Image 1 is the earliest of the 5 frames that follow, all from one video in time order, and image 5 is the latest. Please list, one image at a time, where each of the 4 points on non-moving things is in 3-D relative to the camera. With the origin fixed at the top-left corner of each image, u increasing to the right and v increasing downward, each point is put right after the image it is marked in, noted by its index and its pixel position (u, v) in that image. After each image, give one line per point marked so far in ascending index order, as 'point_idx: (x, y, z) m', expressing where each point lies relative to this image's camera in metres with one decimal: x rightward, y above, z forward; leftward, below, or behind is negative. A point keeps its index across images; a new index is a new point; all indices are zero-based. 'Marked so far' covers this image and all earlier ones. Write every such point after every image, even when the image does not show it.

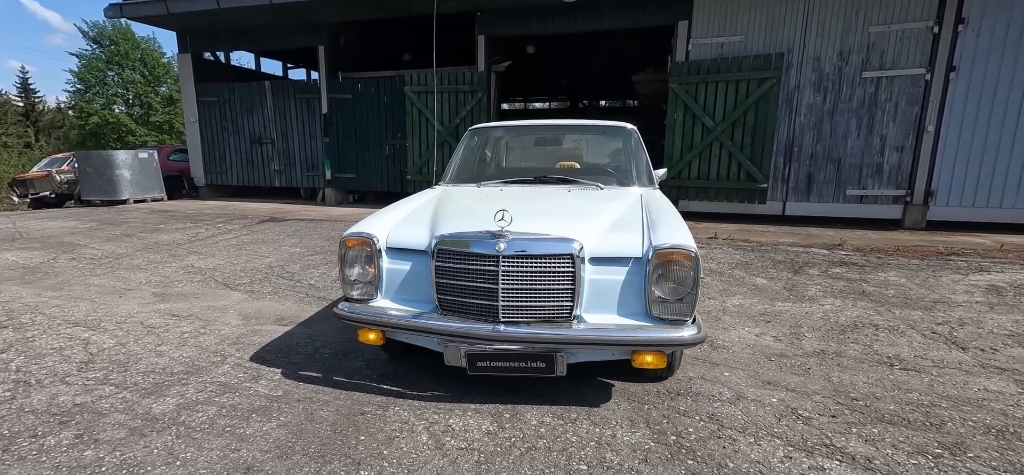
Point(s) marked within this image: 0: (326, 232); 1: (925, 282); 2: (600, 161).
0: (-2.5, +0.1, +6.8) m
1: (+3.7, -0.4, +4.5) m
2: (+0.5, +0.6, +3.8) m
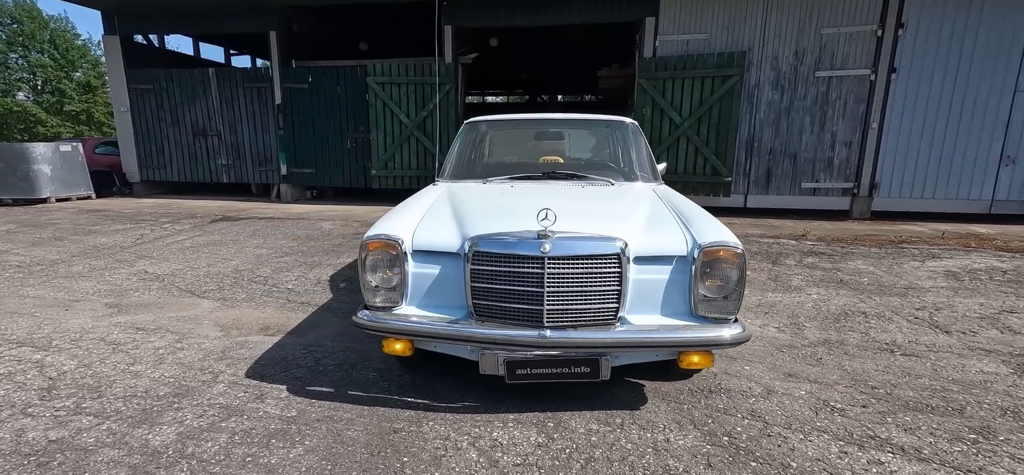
0: (-2.8, +0.1, +6.4) m
1: (+3.6, -0.3, +4.8) m
2: (+0.5, +0.6, +3.7) m
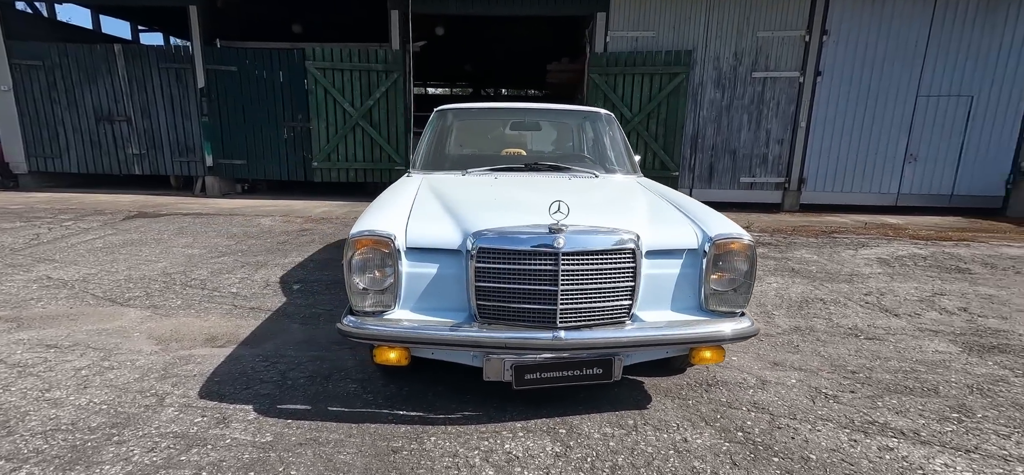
0: (-3.3, +0.1, +5.8) m
1: (+3.3, -0.2, +5.1) m
2: (+0.3, +0.6, +3.6) m
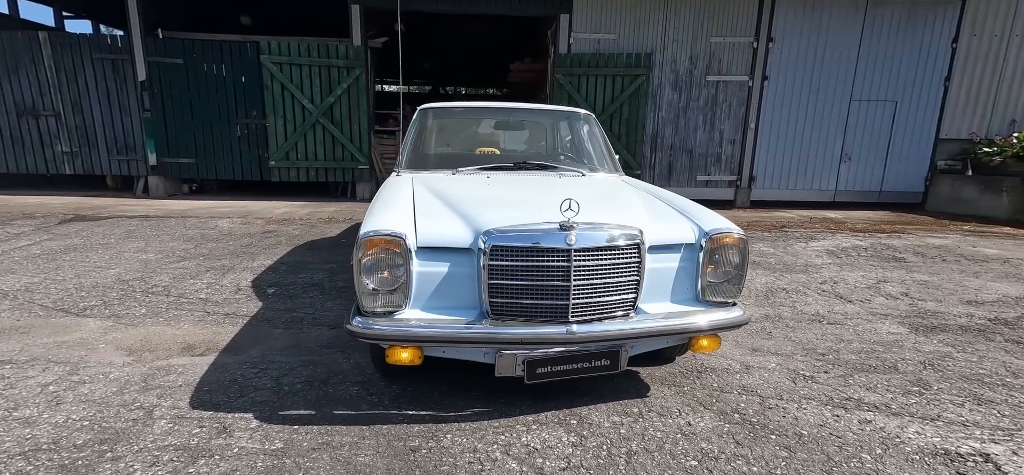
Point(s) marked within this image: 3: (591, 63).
0: (-3.6, +0.1, +5.5) m
1: (+3.0, -0.1, +5.5) m
2: (+0.2, +0.6, +3.6) m
3: (+1.2, +2.6, +7.5) m
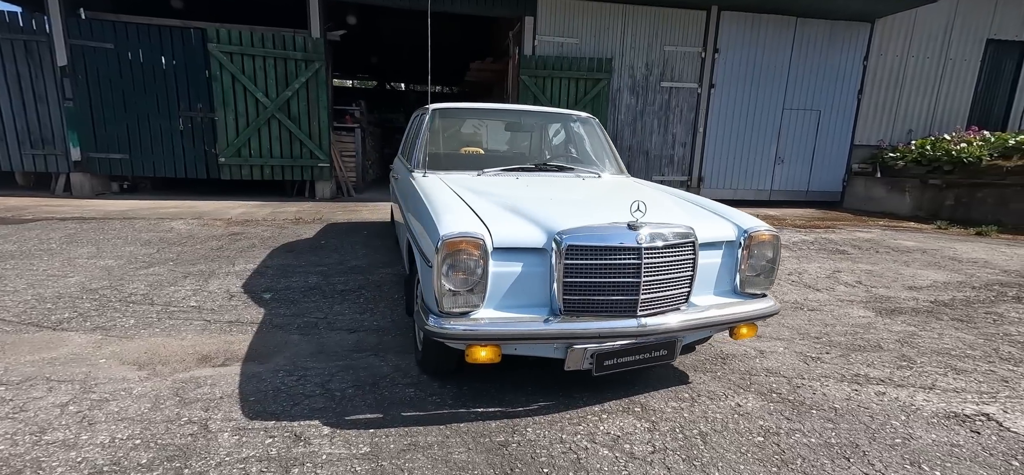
0: (-3.8, 0.0, +5.0) m
1: (+2.8, -0.1, +5.9) m
2: (+0.3, +0.7, +3.7) m
3: (+0.7, +2.7, +7.7) m
